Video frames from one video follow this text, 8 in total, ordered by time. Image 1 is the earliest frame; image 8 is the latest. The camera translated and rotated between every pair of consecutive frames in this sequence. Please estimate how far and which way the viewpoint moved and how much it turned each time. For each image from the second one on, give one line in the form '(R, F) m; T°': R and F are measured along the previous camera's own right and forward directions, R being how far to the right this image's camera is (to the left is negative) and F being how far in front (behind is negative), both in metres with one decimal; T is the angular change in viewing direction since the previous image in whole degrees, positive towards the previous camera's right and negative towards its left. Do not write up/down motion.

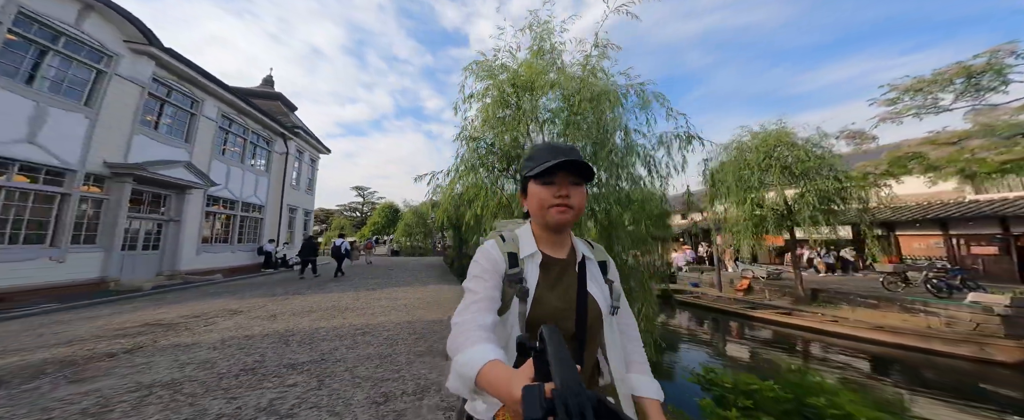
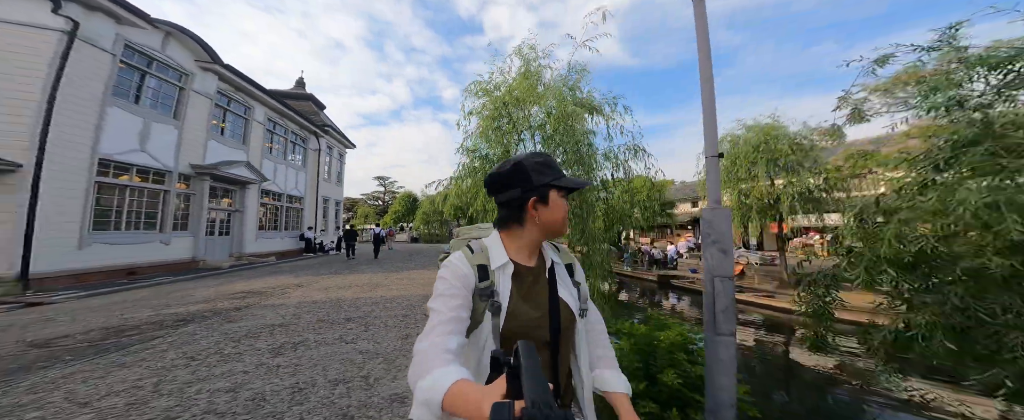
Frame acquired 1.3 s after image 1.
(+0.6, -1.4) m; -4°
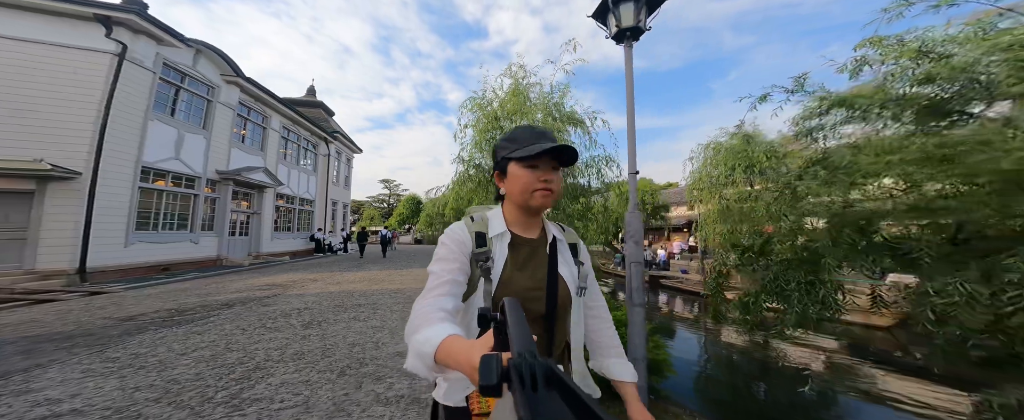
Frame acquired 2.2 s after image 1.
(+0.3, -0.9) m; -1°
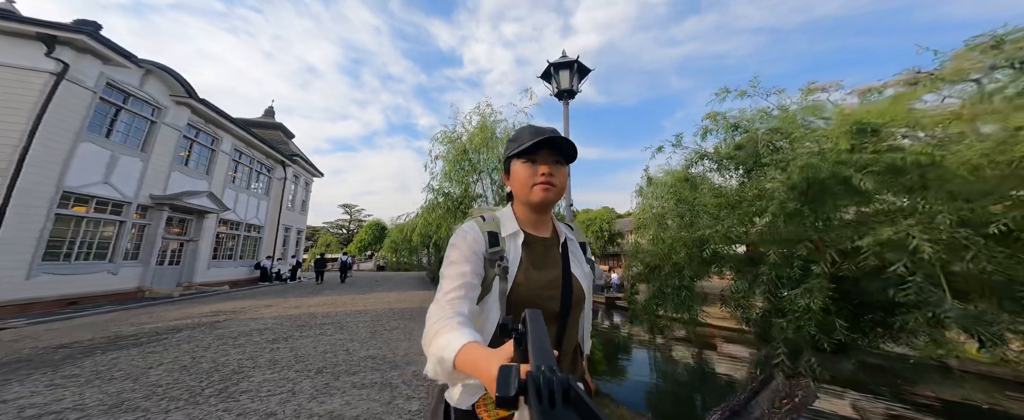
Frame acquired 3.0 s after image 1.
(+0.1, -0.7) m; +6°
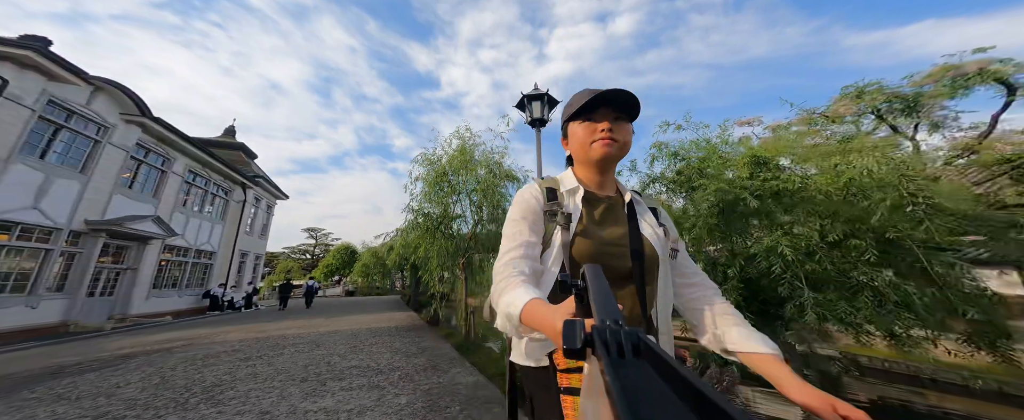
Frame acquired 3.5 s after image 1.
(0.0, -0.4) m; +4°
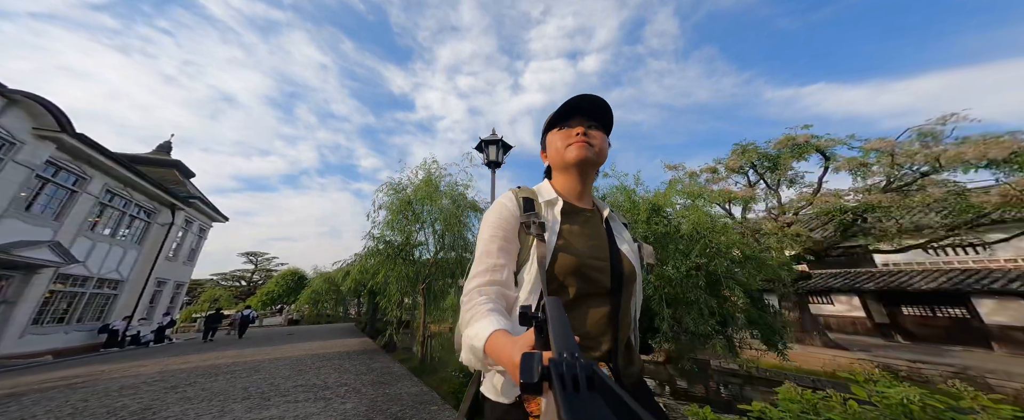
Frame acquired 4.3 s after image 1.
(+0.2, -0.5) m; +6°
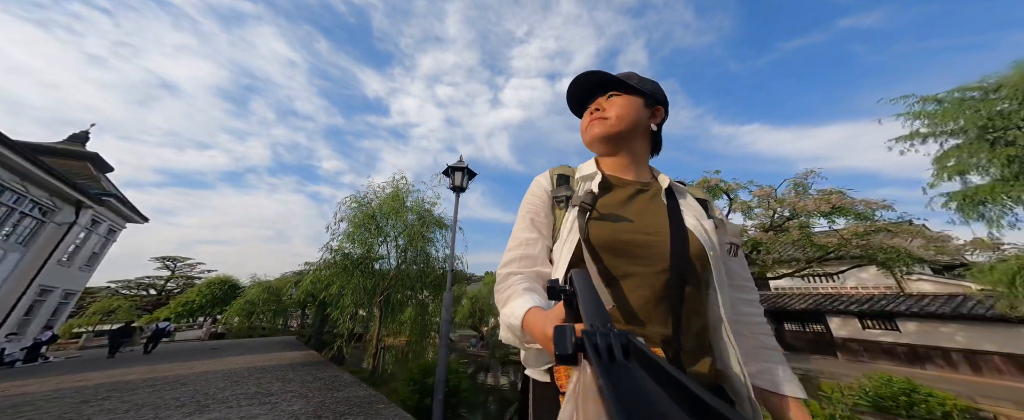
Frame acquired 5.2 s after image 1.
(+0.1, -0.4) m; +6°
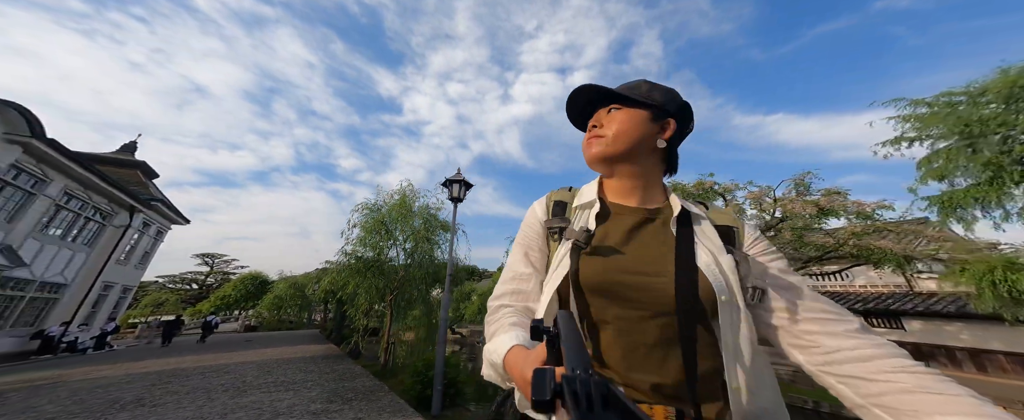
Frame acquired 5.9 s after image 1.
(+0.2, -0.1) m; -3°
